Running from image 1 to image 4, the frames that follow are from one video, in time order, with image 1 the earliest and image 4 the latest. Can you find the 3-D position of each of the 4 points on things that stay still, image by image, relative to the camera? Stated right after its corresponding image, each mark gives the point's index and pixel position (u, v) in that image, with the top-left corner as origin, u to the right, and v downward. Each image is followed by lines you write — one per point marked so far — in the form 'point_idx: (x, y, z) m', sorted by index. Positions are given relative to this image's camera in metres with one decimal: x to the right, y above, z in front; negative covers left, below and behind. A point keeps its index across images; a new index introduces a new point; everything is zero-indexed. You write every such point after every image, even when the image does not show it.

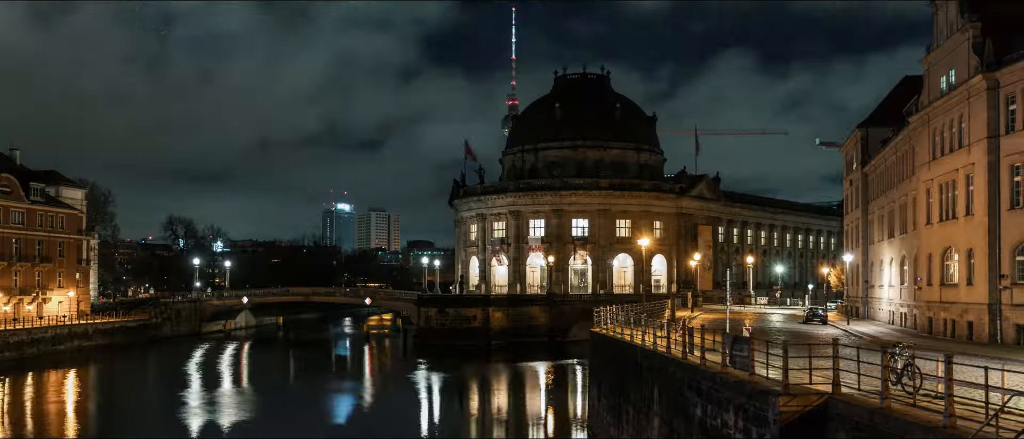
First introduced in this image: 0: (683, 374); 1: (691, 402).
0: (+3.4, -3.1, +20.0) m
1: (+3.4, -3.5, +19.0) m
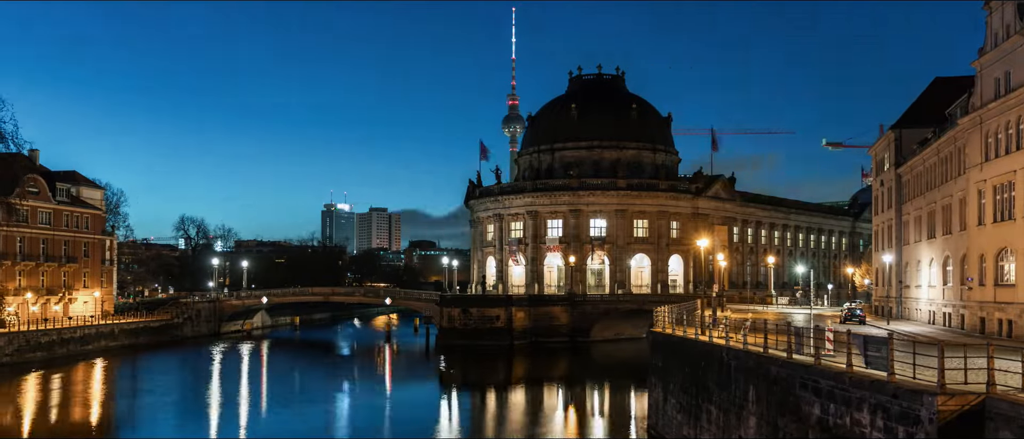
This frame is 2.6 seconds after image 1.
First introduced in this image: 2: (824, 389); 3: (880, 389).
0: (+5.7, -3.1, +20.2) m
1: (+5.7, -3.5, +19.3) m
2: (+5.7, -3.1, +18.1) m
3: (+5.8, -2.7, +15.7) m
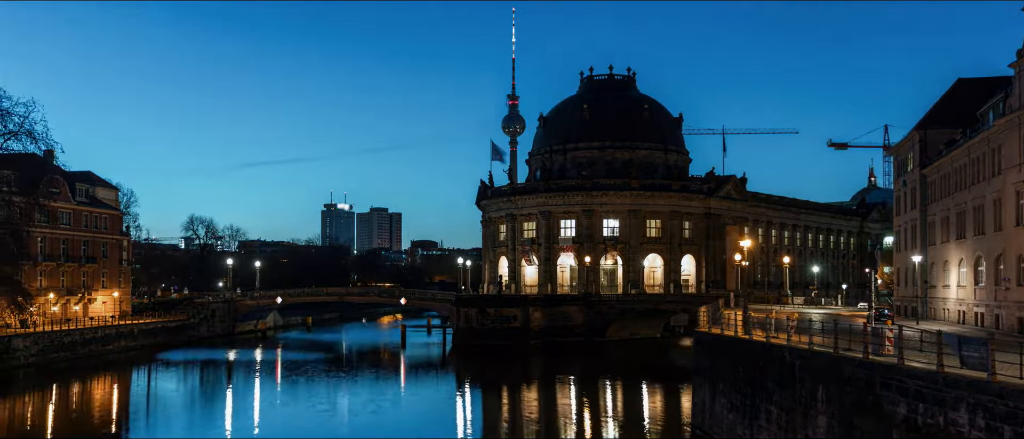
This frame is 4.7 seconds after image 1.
0: (+7.3, -3.2, +20.5) m
1: (+7.3, -3.6, +19.5) m
2: (+7.4, -3.1, +18.3) m
3: (+7.5, -2.7, +15.9) m
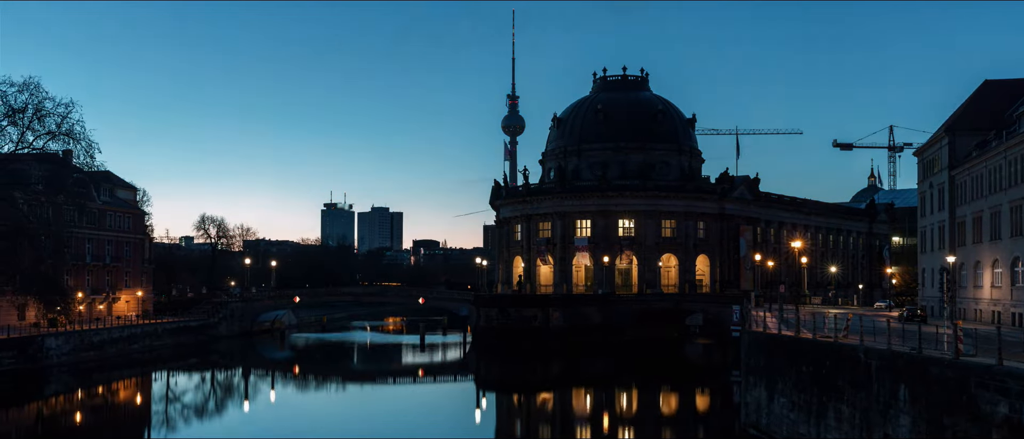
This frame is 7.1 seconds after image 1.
0: (+9.4, -3.2, +20.9) m
1: (+9.4, -3.6, +19.9) m
2: (+9.5, -3.2, +18.8) m
3: (+9.6, -2.8, +16.4) m
